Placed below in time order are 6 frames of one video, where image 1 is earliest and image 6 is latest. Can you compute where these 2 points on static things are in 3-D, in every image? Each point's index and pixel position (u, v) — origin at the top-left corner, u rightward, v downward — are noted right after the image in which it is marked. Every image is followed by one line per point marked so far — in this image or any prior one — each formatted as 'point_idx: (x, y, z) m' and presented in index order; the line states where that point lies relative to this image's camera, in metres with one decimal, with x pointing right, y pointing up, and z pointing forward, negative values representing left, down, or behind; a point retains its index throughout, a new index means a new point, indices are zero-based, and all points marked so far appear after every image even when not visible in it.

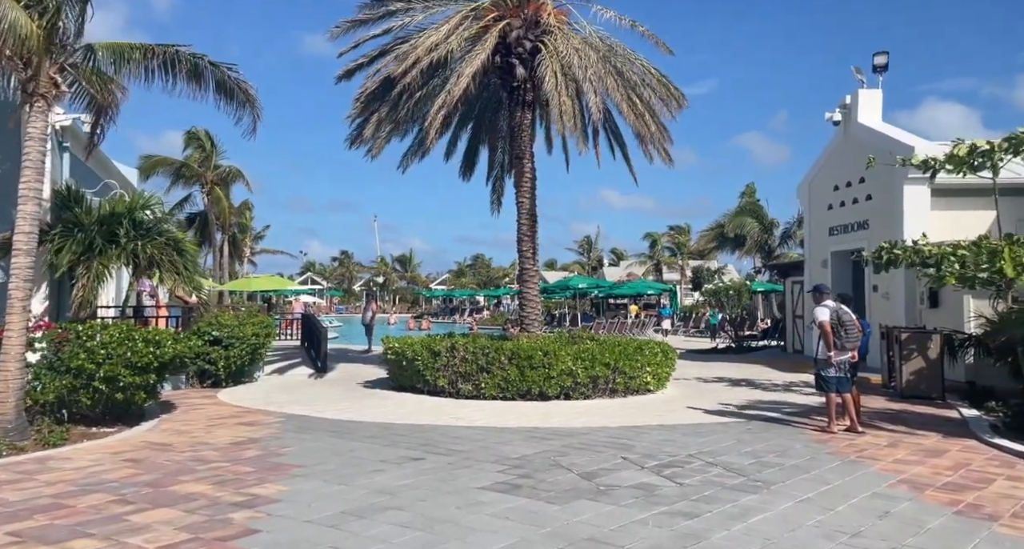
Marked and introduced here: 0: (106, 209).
0: (-6.1, +1.0, +11.4) m
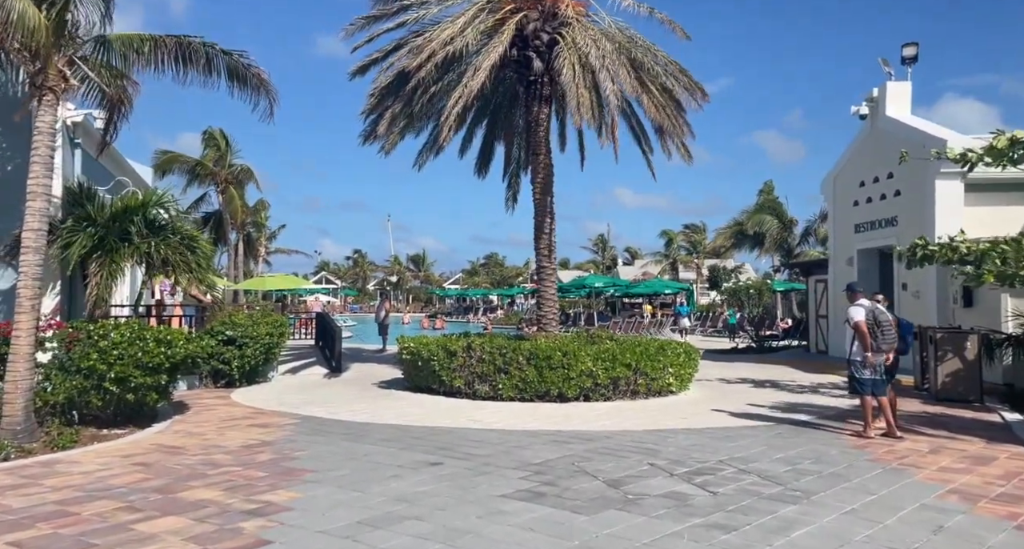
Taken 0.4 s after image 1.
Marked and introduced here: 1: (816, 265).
0: (-5.8, +1.0, +11.2) m
1: (+8.5, +0.2, +21.0) m
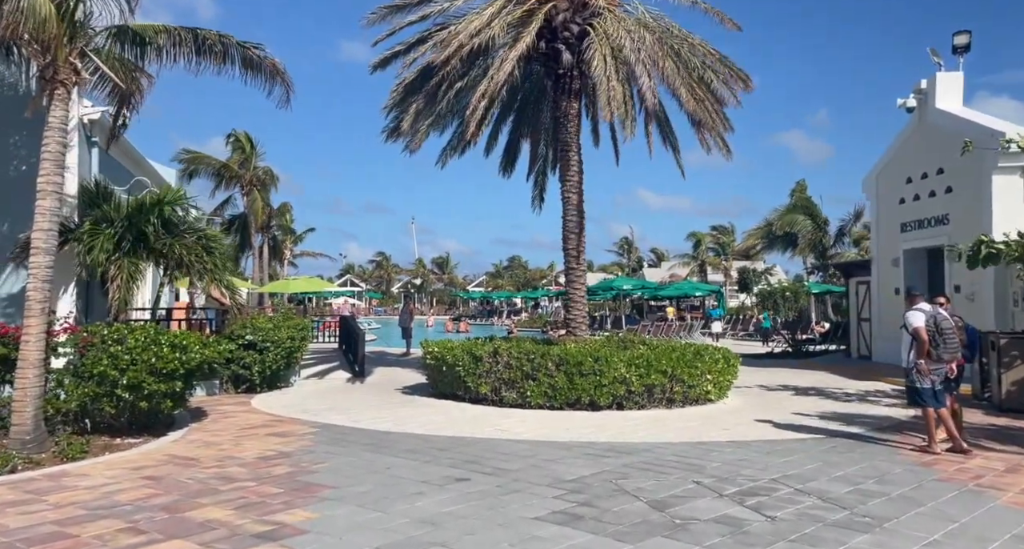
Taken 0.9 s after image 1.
0: (-5.4, +1.0, +10.8) m
1: (+9.2, +0.2, +20.2) m
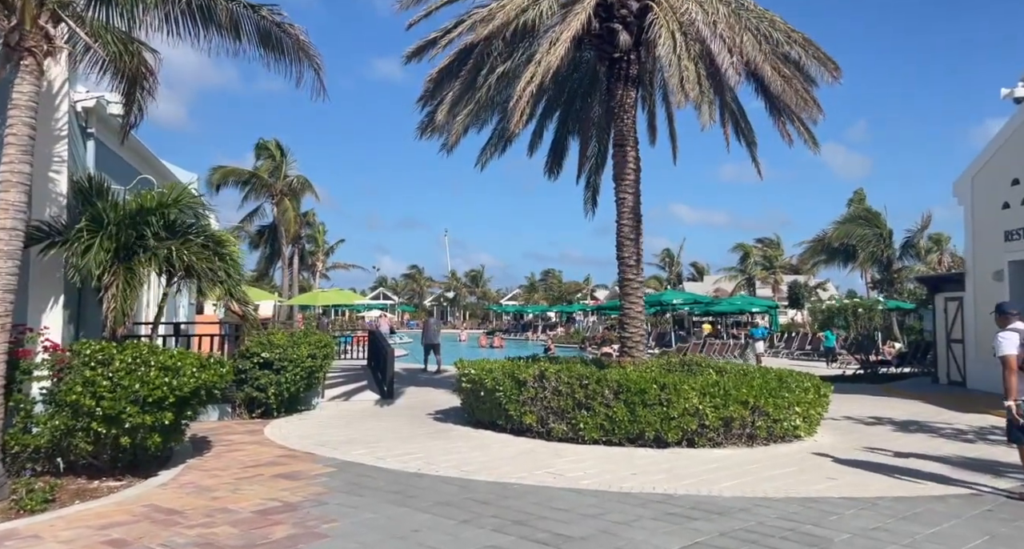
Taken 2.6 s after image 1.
0: (-4.7, +0.9, +9.4) m
1: (+10.3, -0.2, +18.1) m
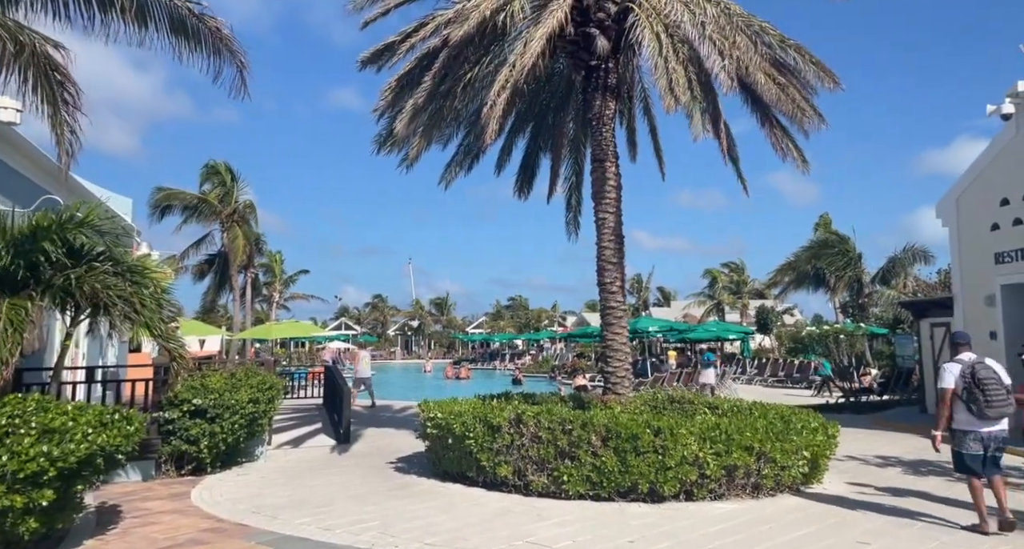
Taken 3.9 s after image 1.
0: (-5.0, +0.5, +7.9) m
1: (+9.6, -0.7, +17.2) m
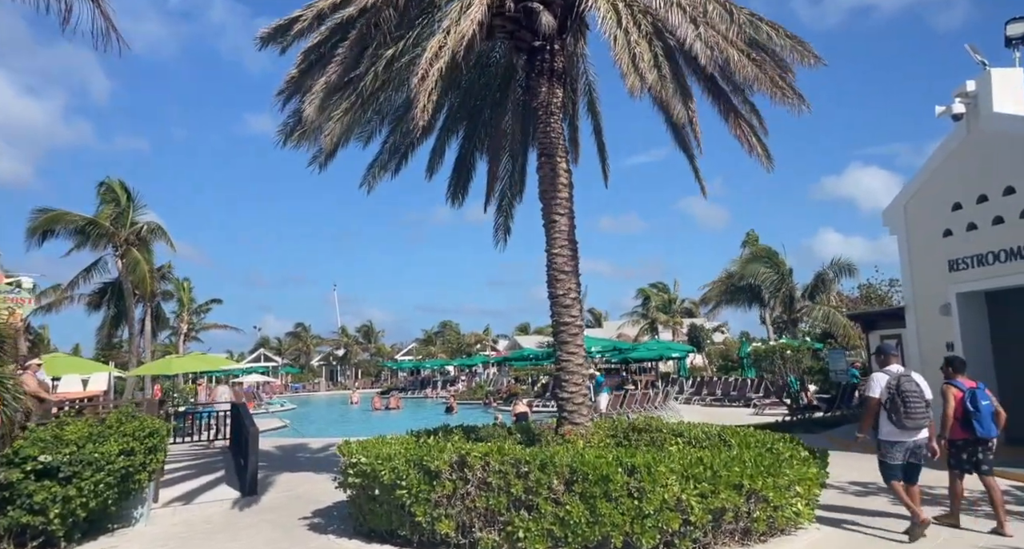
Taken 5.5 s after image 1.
0: (-5.5, +0.3, +5.7) m
1: (+8.2, -0.9, +16.4) m
